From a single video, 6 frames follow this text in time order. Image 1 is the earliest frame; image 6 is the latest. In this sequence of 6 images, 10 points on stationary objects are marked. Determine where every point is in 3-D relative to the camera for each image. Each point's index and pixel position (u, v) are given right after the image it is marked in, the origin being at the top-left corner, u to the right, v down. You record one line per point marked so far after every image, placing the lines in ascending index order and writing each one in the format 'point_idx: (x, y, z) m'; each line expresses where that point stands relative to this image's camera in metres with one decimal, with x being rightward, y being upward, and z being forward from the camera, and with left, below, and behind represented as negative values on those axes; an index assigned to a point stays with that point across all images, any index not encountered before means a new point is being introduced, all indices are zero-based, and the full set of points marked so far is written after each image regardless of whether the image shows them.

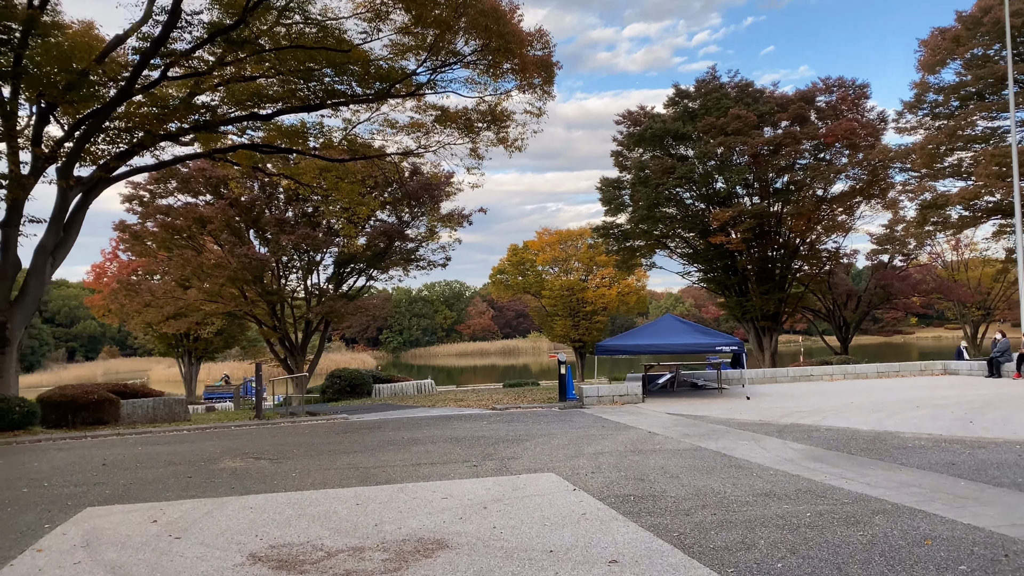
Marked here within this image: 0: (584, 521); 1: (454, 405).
0: (+0.3, -1.1, +4.0) m
1: (-0.8, -1.6, +11.3) m
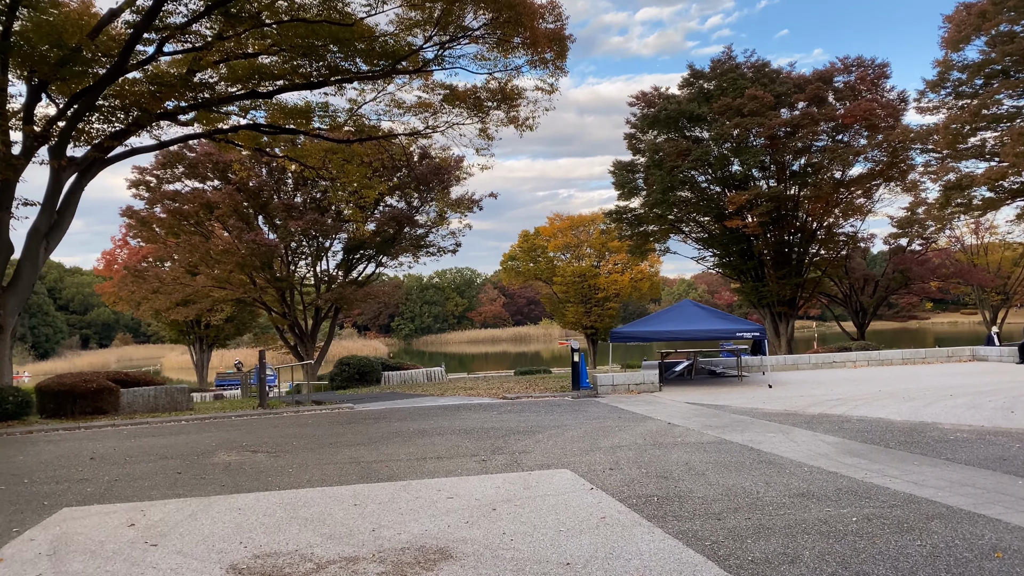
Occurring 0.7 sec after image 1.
0: (+0.4, -1.0, +3.6) m
1: (-0.6, -1.4, +10.9) m
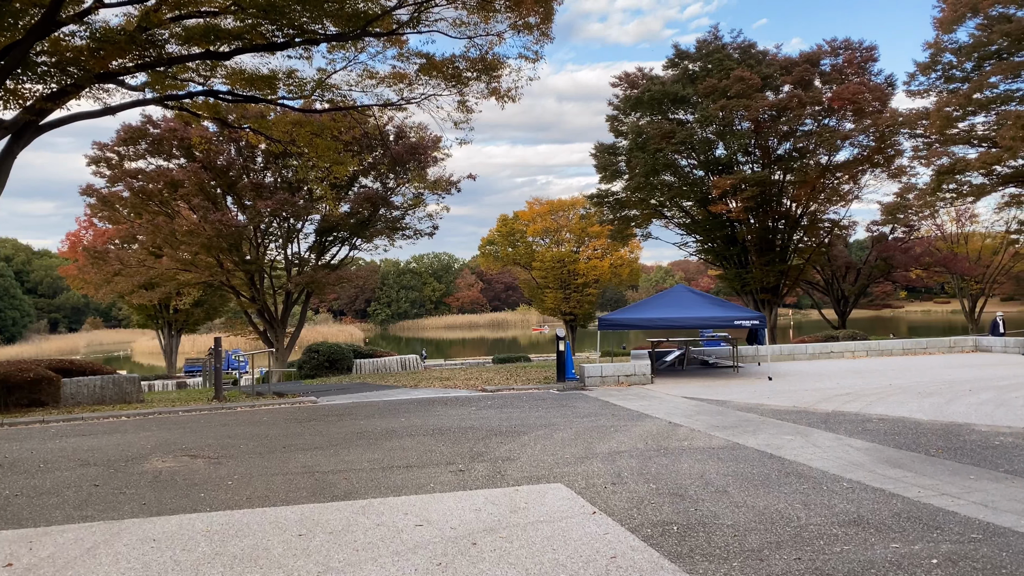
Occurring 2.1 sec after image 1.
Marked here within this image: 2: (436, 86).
0: (+0.3, -0.9, +2.8) m
1: (-0.9, -1.2, +10.1) m
2: (-1.1, +2.8, +11.6) m
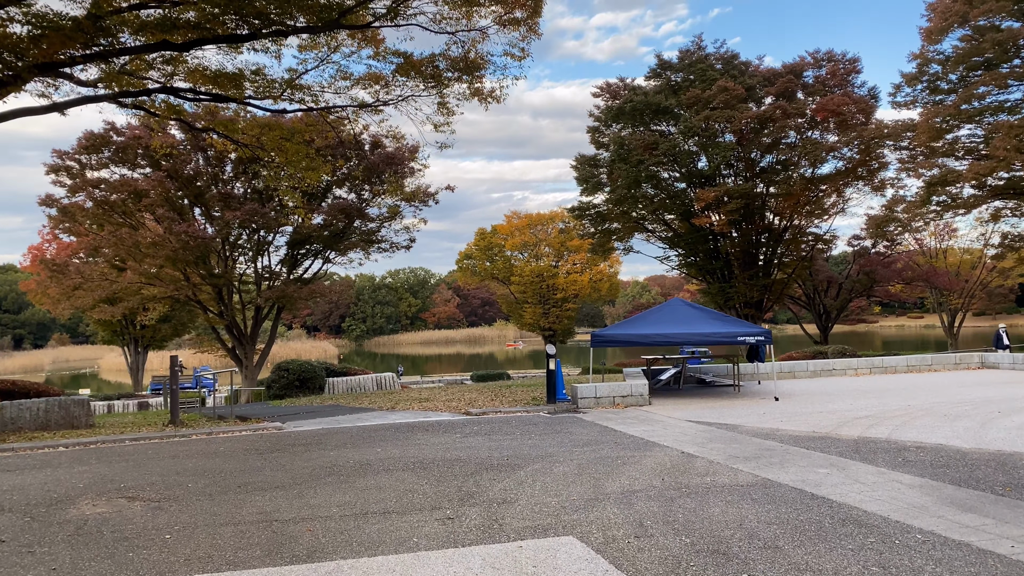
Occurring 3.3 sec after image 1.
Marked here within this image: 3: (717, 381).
0: (+0.4, -1.0, +2.0) m
1: (-1.0, -1.3, +9.3) m
2: (-1.3, +2.6, +10.9) m
3: (+2.6, -1.2, +10.4) m
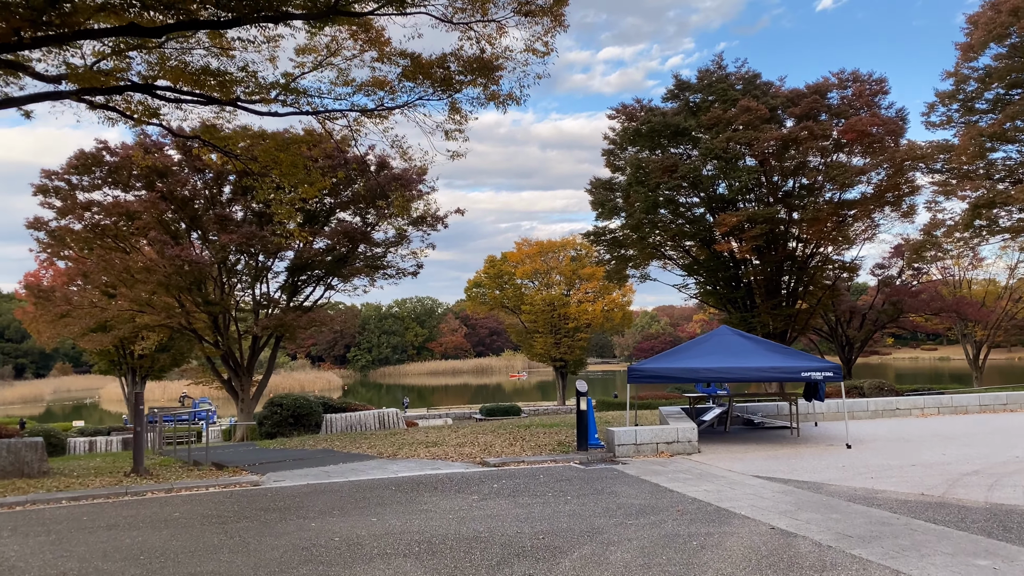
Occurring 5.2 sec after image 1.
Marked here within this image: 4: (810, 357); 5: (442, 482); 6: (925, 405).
0: (+0.5, -1.0, +0.7) m
1: (-0.8, -1.6, +8.0) m
2: (-1.0, +2.3, +9.7) m
3: (+2.8, -1.5, +9.0) m
4: (+2.8, -0.7, +8.1) m
5: (-0.5, -1.4, +6.0) m
6: (+5.0, -1.4, +10.1) m
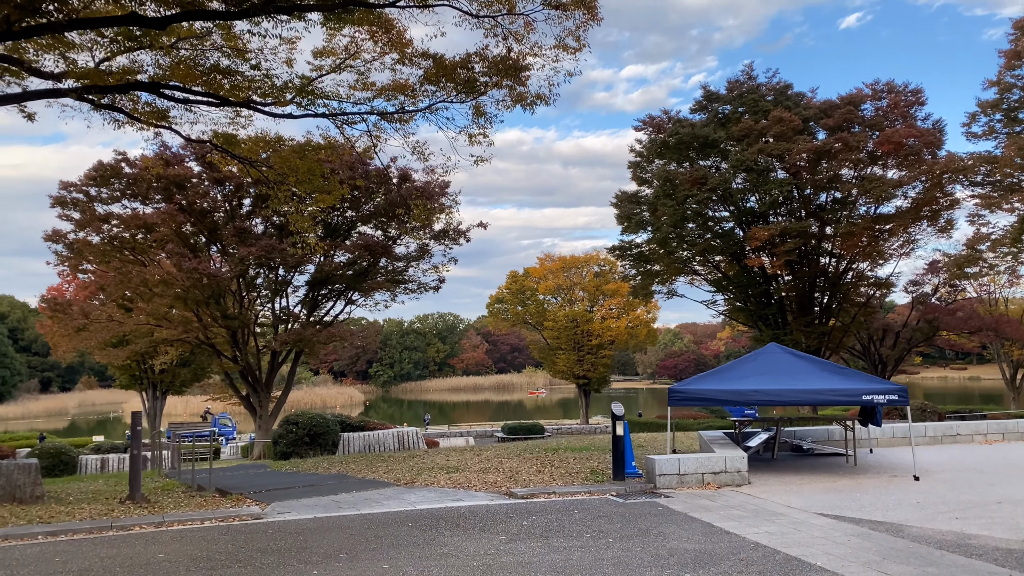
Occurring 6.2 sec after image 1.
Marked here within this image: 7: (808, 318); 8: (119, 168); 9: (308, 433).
0: (+0.6, -0.9, 0.0) m
1: (-0.6, -1.7, +7.3) m
2: (-0.7, +2.2, +9.1) m
3: (+3.0, -1.6, +8.3) m
4: (+3.1, -0.8, +7.4) m
5: (-0.3, -1.4, +5.4) m
6: (+5.3, -1.6, +9.3) m
7: (+7.2, -0.7, +19.7) m
8: (-7.4, +2.3, +15.4) m
9: (-3.2, -2.3, +13.1) m
